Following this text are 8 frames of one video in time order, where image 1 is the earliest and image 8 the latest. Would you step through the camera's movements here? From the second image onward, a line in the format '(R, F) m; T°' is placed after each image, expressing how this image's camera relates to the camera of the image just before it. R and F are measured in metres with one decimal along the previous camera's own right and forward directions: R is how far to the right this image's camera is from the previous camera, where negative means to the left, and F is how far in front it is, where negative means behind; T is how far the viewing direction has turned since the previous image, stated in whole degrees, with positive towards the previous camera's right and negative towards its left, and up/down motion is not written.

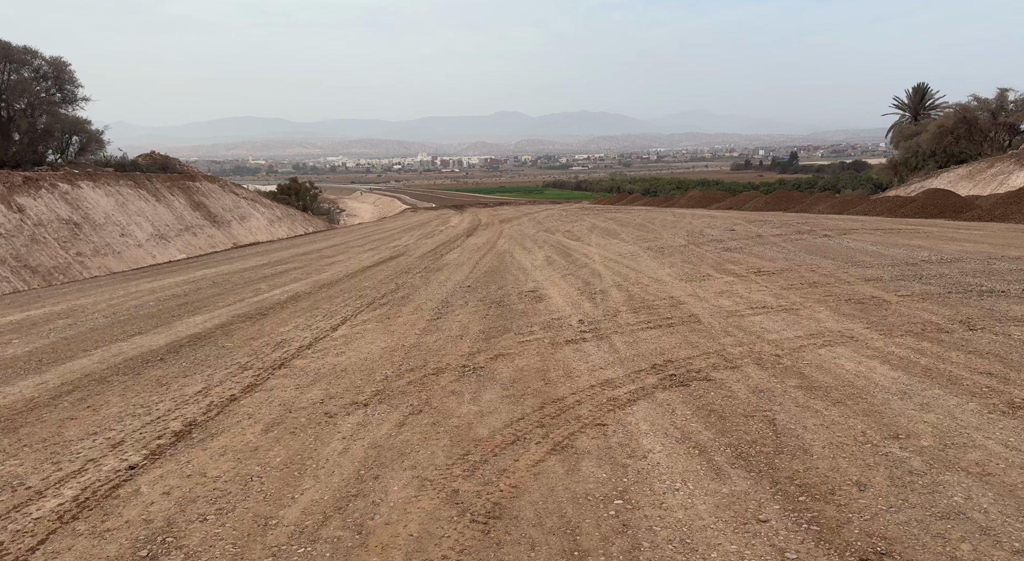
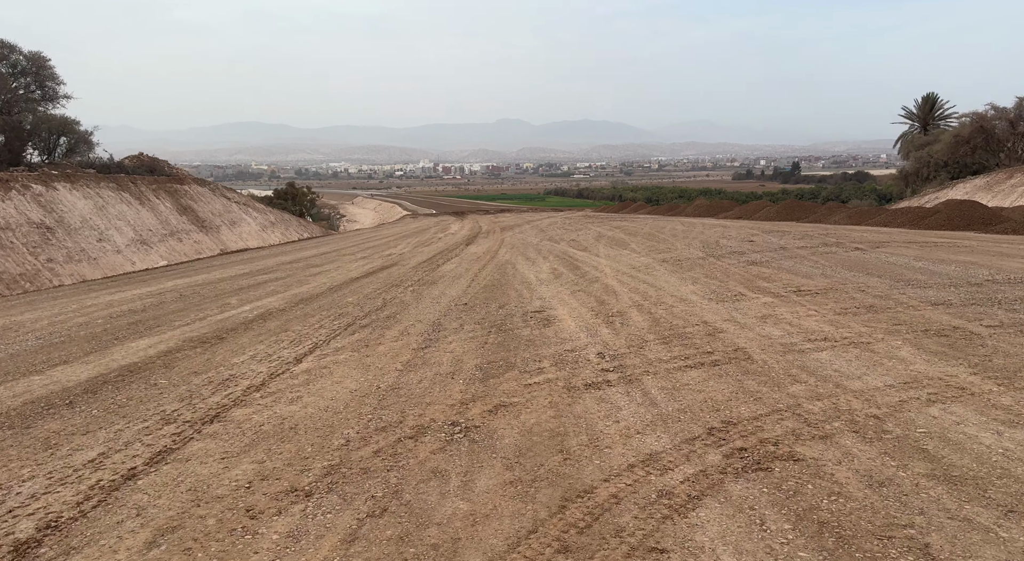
(-0.1, +2.1) m; 0°
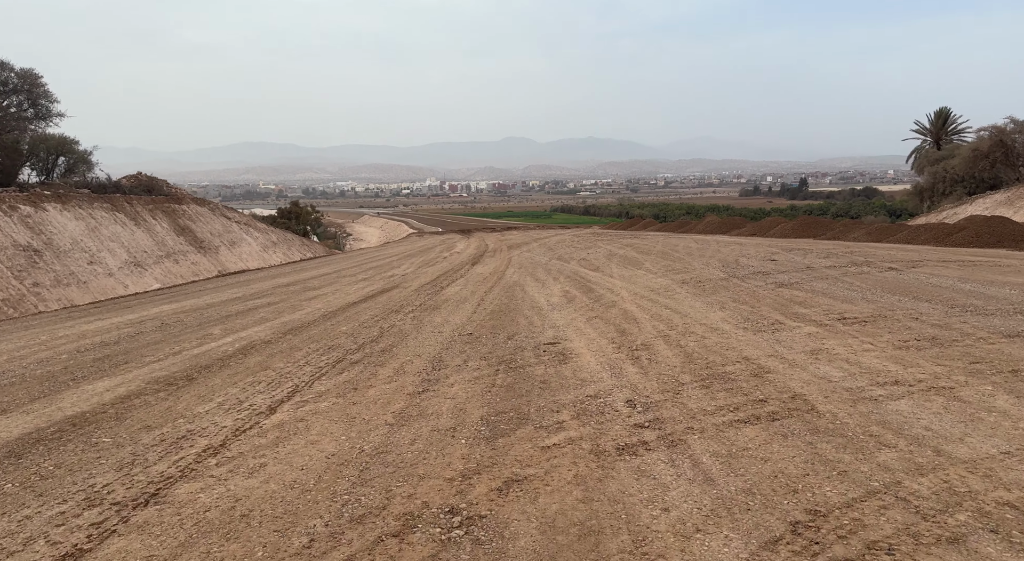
(-0.1, +1.5) m; -1°
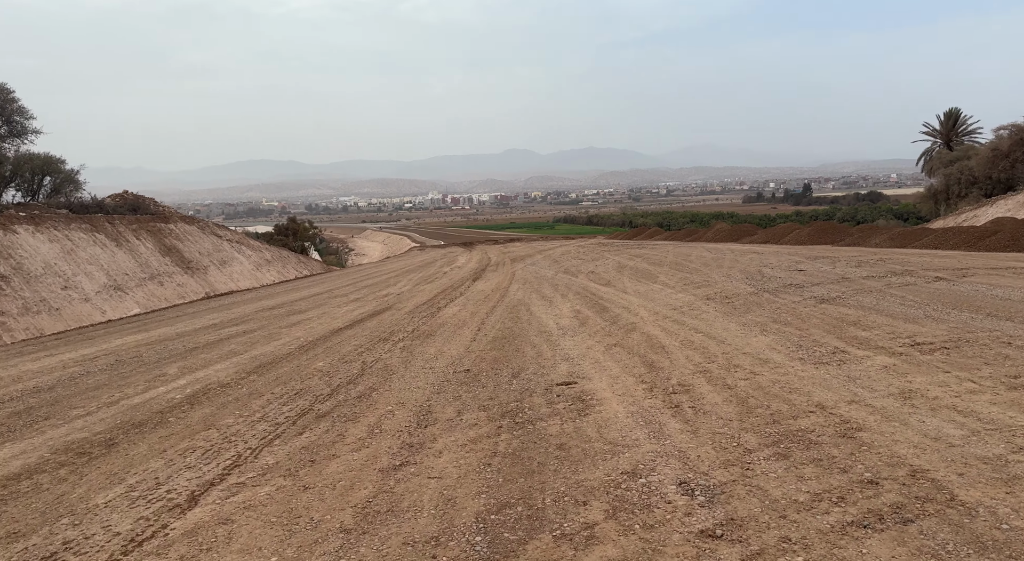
(0.0, +2.2) m; 0°
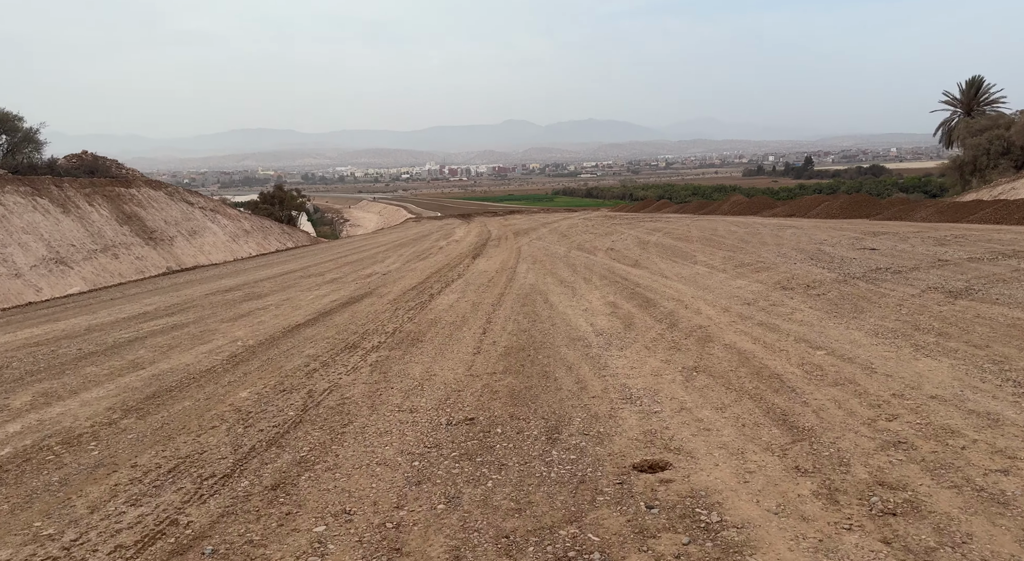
(-0.3, +4.5) m; 0°
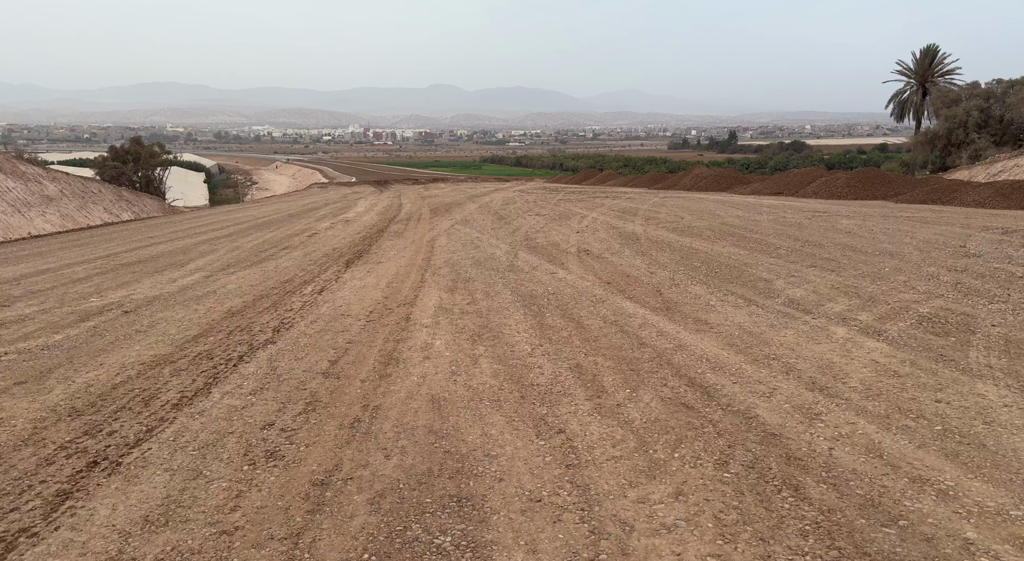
(+0.5, +11.4) m; +6°
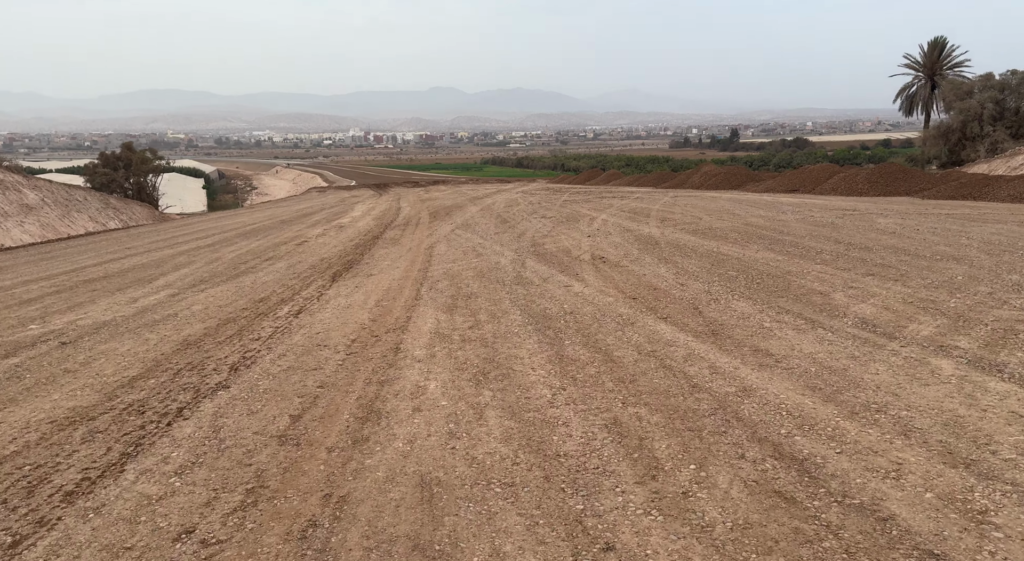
(-0.1, +1.7) m; 0°
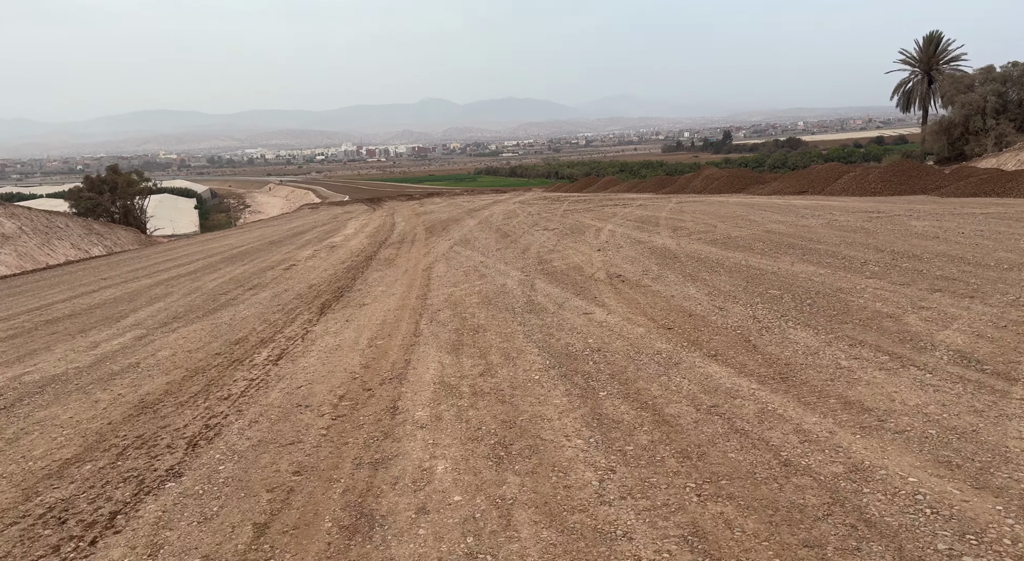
(-0.2, +1.4) m; 0°
